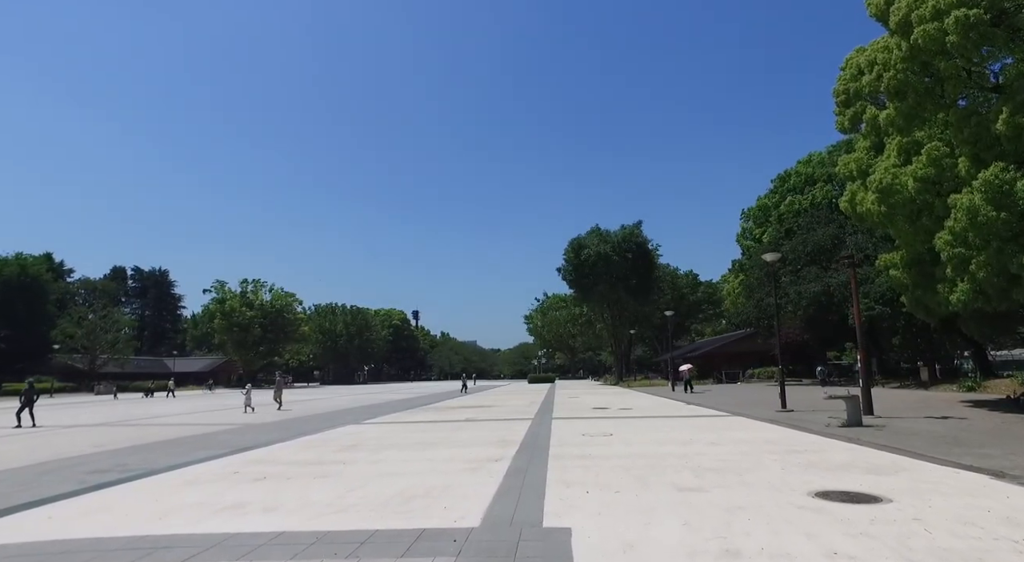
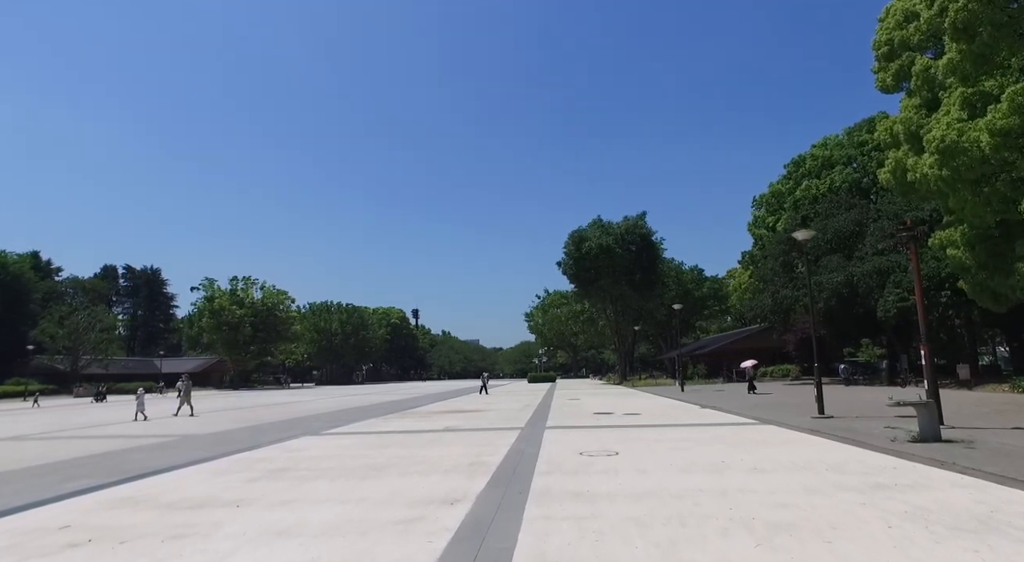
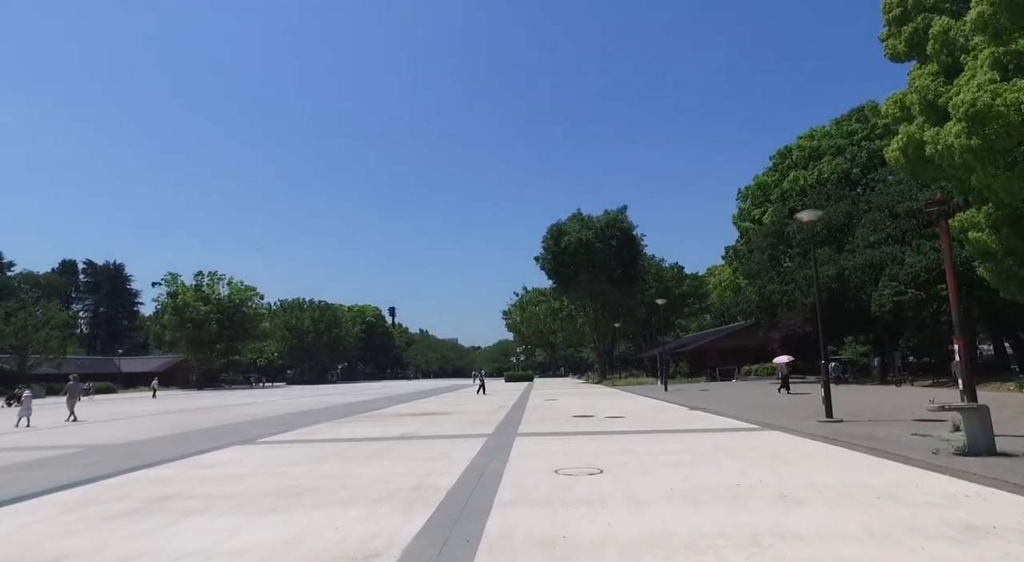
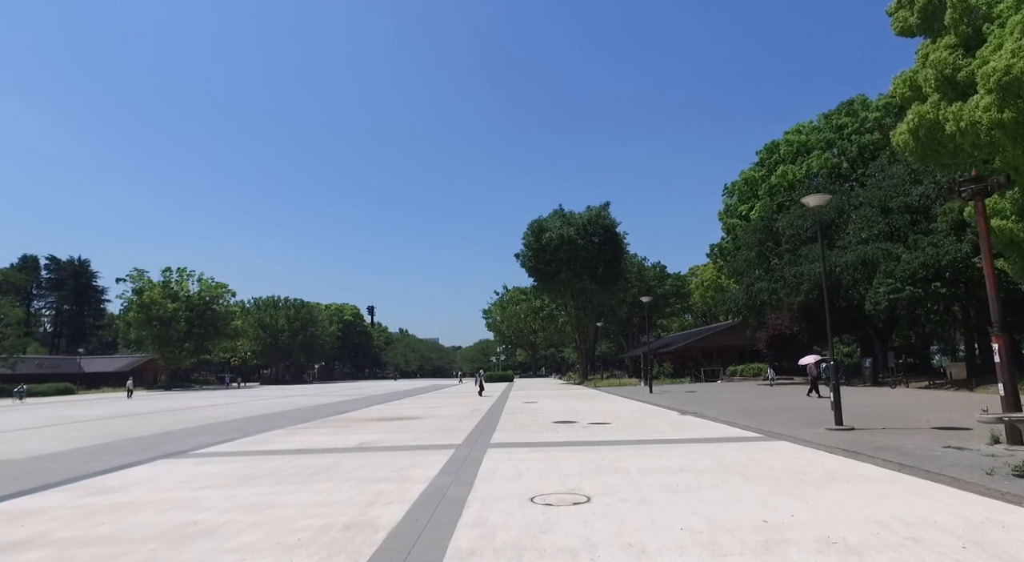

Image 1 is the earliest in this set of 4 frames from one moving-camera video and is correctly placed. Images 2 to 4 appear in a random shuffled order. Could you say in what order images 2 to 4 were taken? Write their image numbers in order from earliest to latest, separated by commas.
2, 3, 4
